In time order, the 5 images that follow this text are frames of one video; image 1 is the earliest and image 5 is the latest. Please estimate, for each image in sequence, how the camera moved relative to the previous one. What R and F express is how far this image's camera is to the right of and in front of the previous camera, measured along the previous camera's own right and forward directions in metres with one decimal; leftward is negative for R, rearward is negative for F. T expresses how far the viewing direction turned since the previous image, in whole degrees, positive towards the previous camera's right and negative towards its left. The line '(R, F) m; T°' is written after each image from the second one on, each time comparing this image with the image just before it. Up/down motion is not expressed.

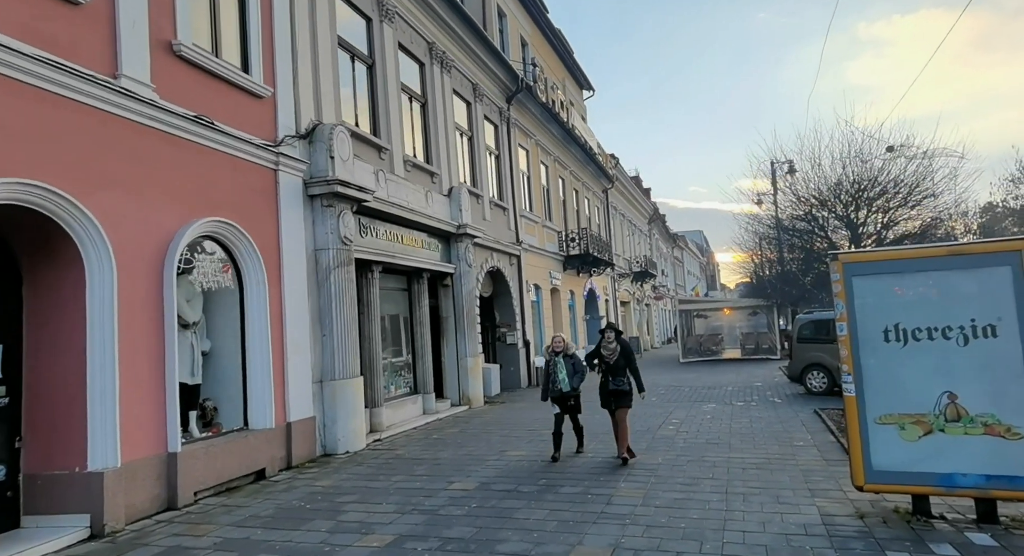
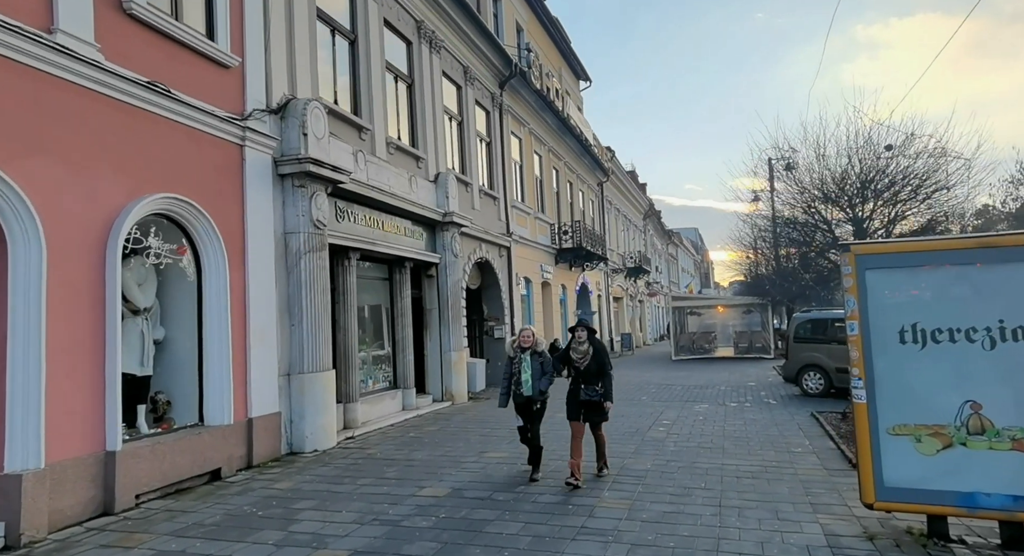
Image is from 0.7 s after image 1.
(+0.2, +0.6) m; 0°
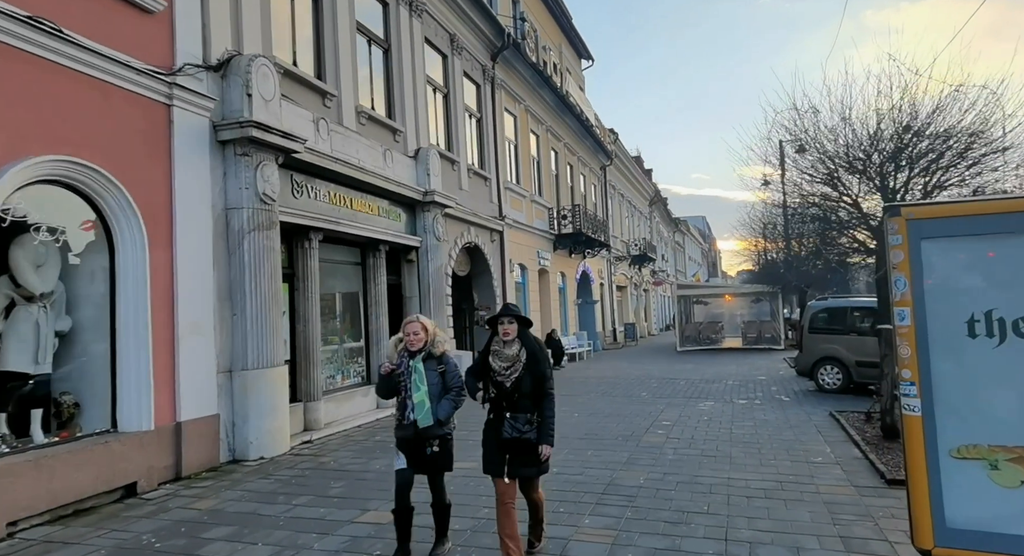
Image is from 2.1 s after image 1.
(+0.4, +1.3) m; -1°
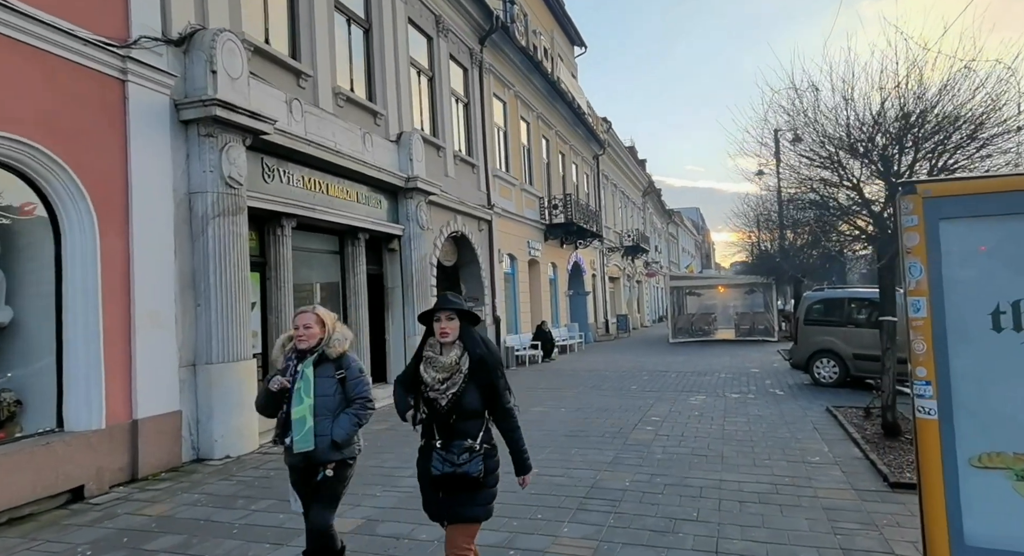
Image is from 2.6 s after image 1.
(+0.1, +0.5) m; 0°
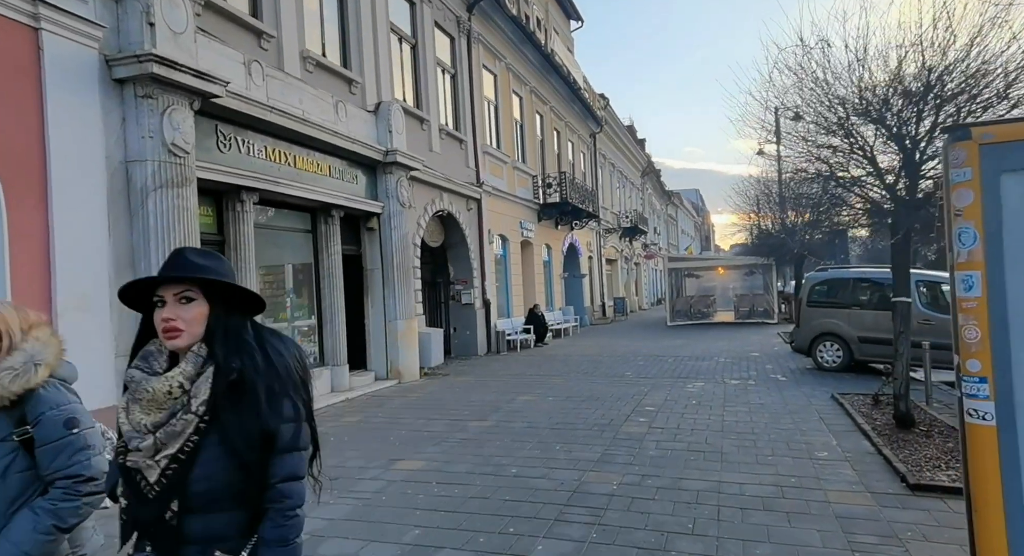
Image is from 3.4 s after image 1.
(+0.2, +0.8) m; 0°
